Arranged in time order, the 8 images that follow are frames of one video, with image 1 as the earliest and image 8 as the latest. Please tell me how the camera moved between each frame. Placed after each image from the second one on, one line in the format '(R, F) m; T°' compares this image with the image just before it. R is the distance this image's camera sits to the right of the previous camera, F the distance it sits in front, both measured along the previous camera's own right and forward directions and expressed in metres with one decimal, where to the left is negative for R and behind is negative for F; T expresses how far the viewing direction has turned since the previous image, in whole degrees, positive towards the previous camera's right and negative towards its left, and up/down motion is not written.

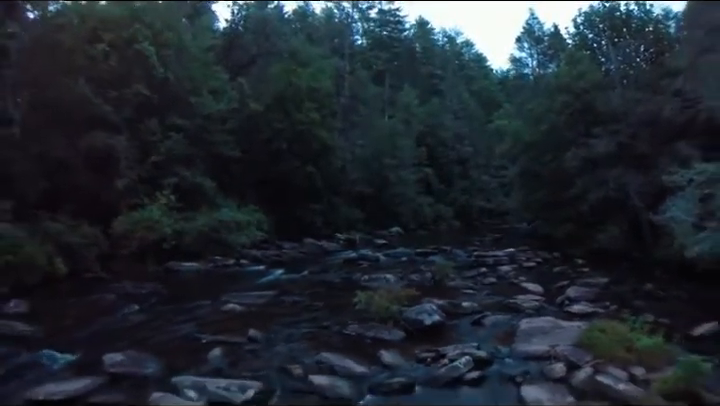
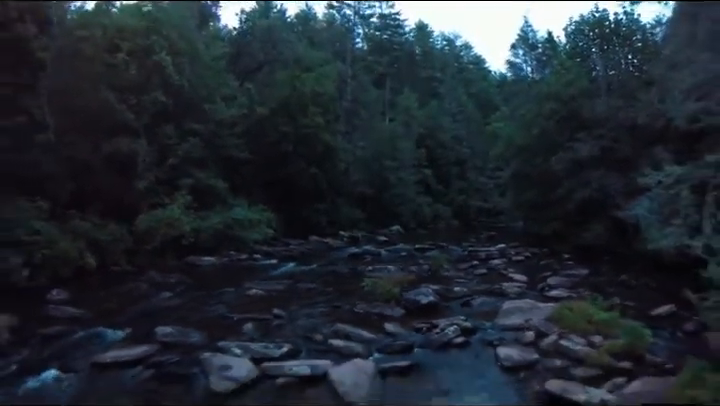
(-0.1, -0.8) m; 0°
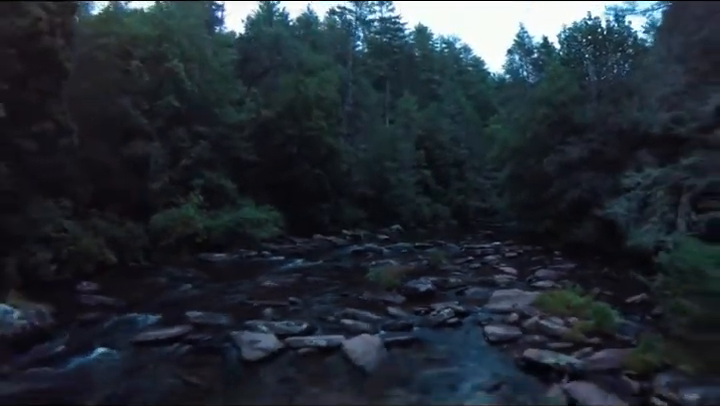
(-0.1, -0.6) m; 0°
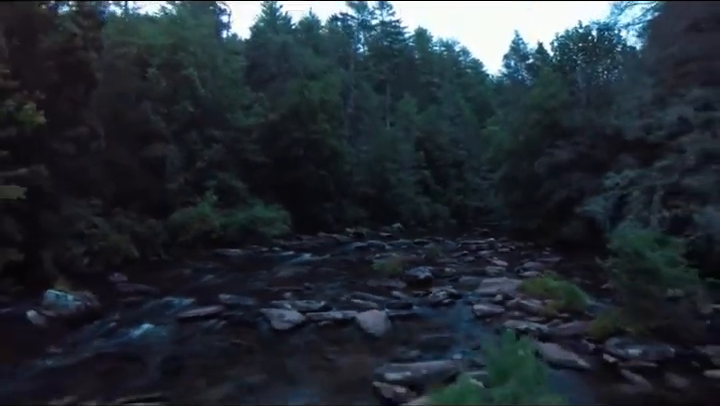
(-0.1, -0.8) m; 0°
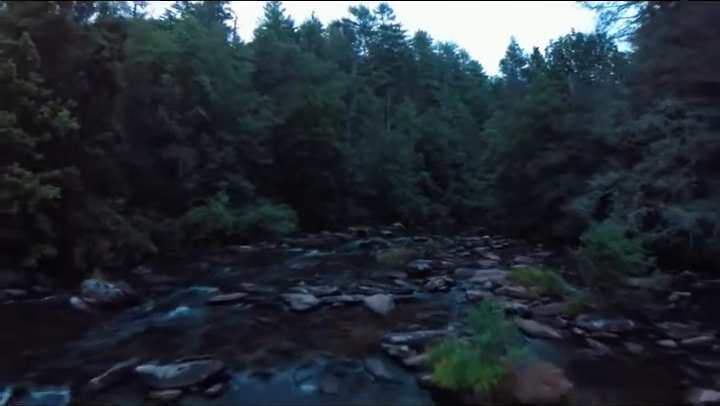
(-0.1, -0.8) m; 0°
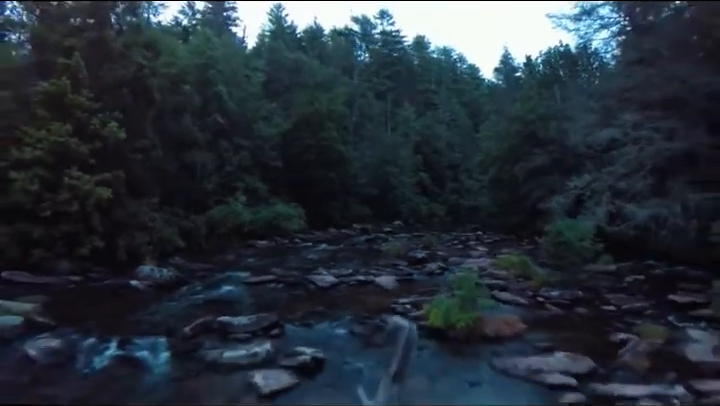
(-0.2, -1.4) m; 0°
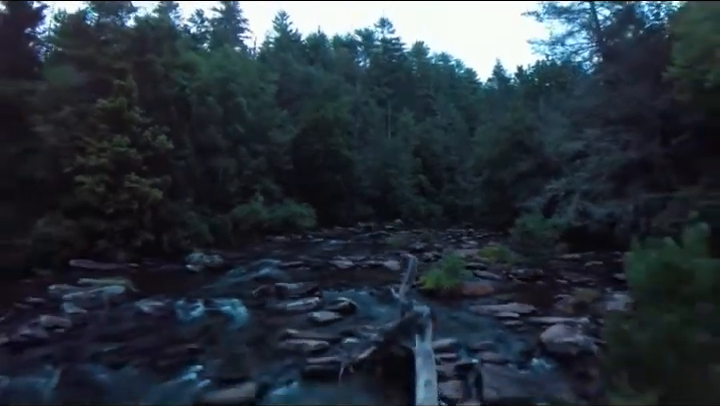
(-0.3, -1.9) m; 0°
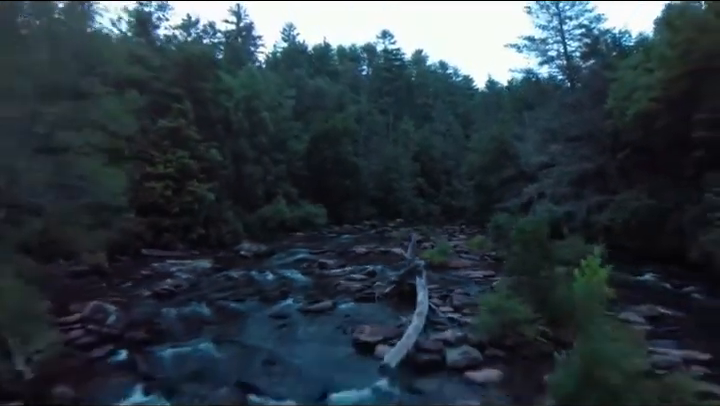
(-0.5, -2.9) m; 0°
